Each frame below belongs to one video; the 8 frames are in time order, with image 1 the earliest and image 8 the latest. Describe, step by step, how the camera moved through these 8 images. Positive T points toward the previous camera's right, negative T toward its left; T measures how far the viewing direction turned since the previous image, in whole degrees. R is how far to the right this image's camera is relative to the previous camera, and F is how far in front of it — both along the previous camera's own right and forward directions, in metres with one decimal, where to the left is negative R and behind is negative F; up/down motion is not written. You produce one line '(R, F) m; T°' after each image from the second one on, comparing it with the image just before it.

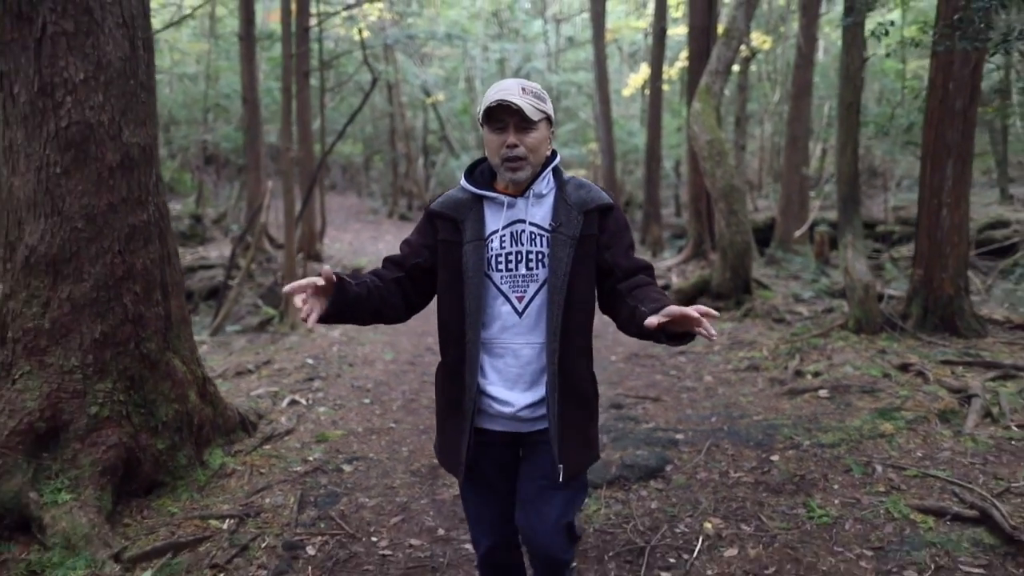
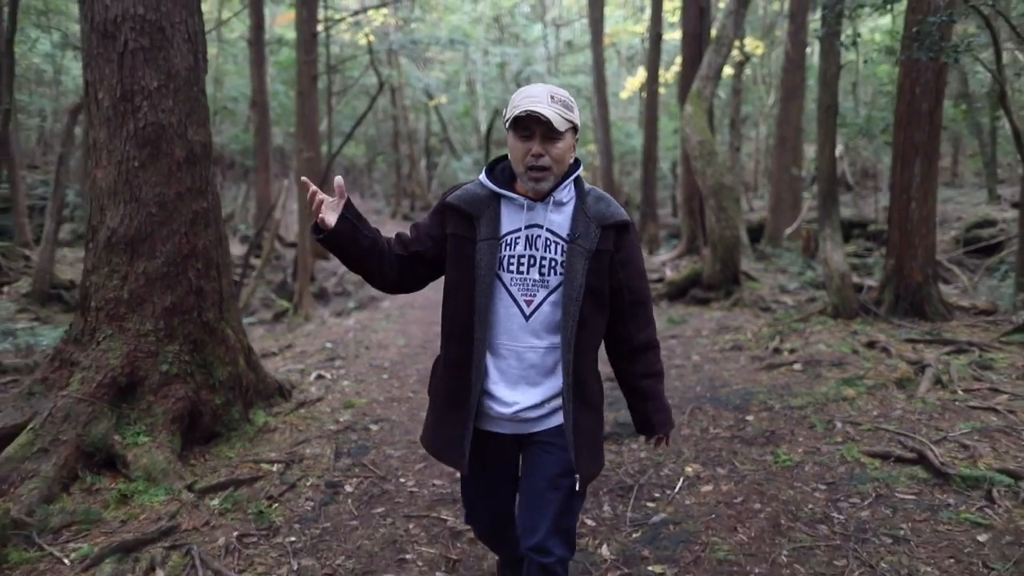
(-0.1, -0.6) m; 0°
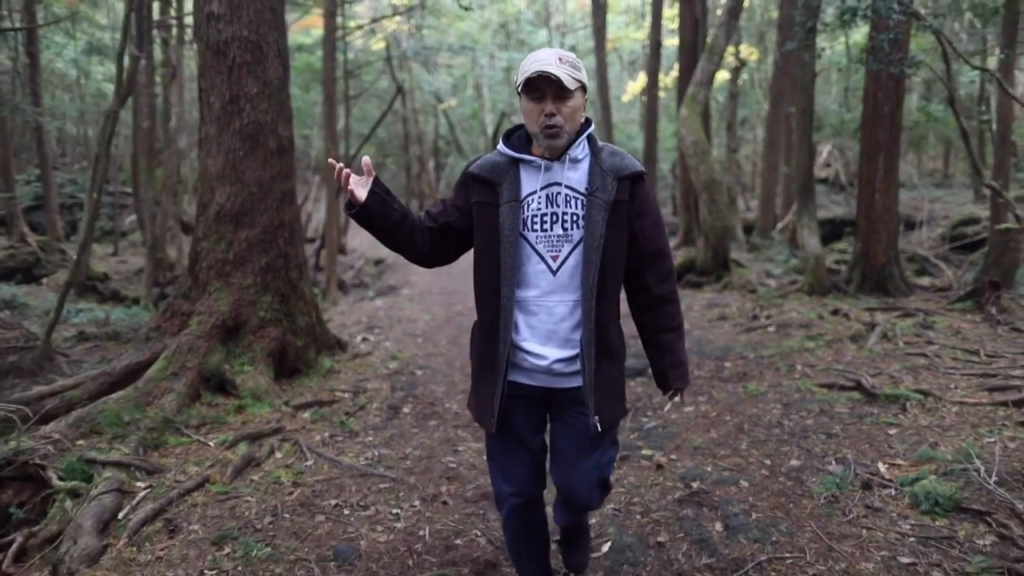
(-0.2, -1.1) m; 0°
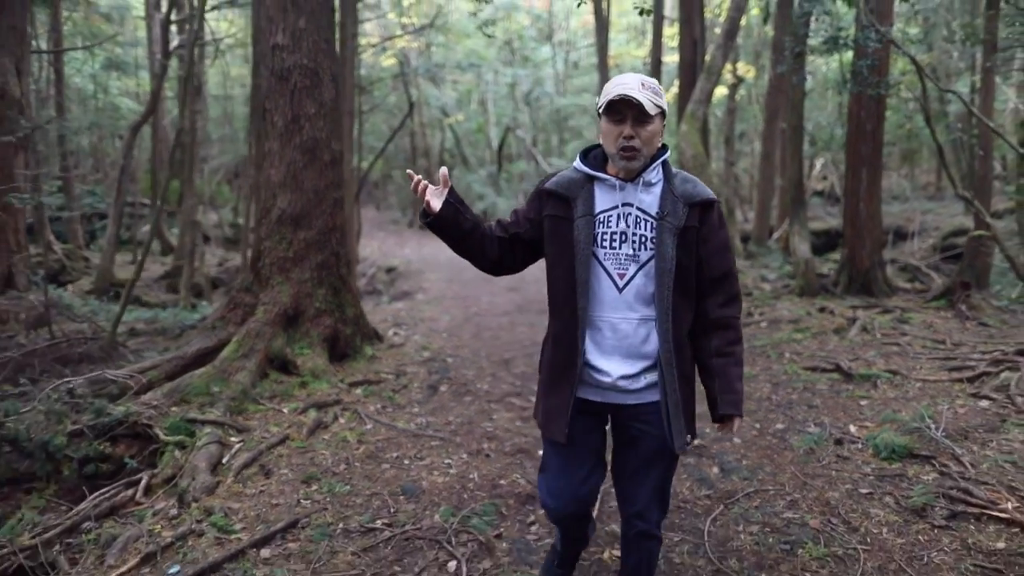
(-0.2, -0.8) m; 0°
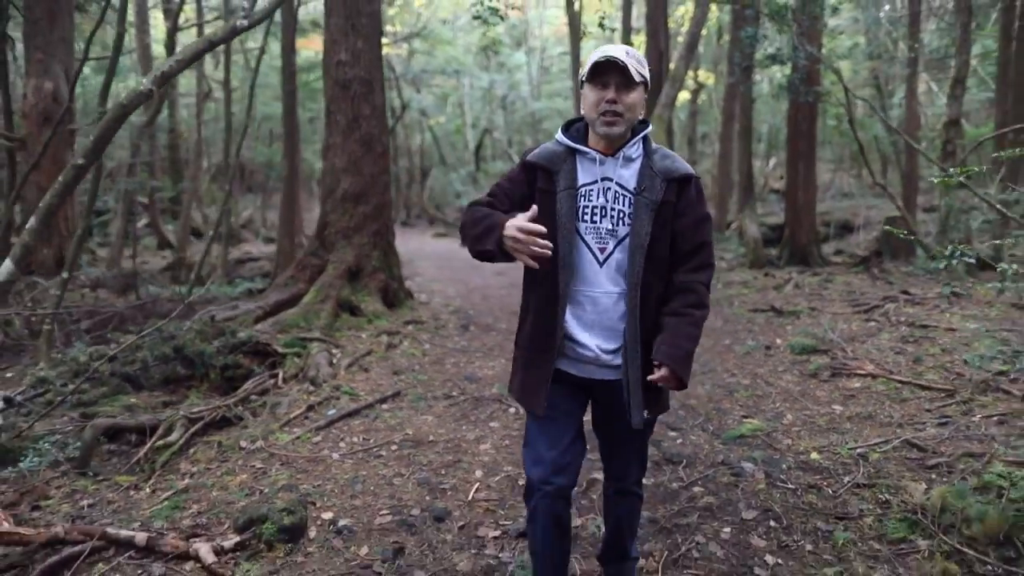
(-0.5, -1.8) m; +3°
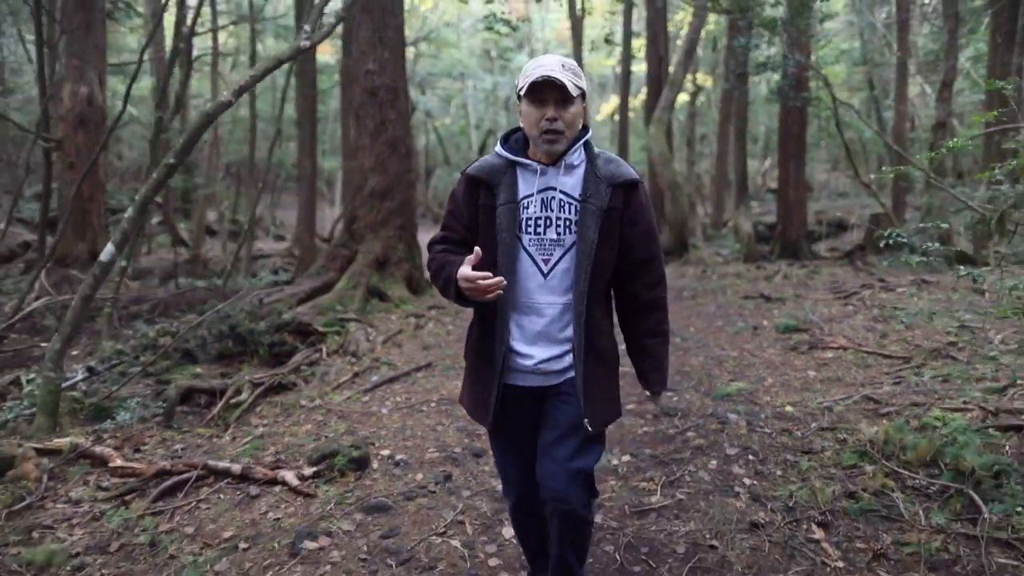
(-0.2, -0.8) m; 0°
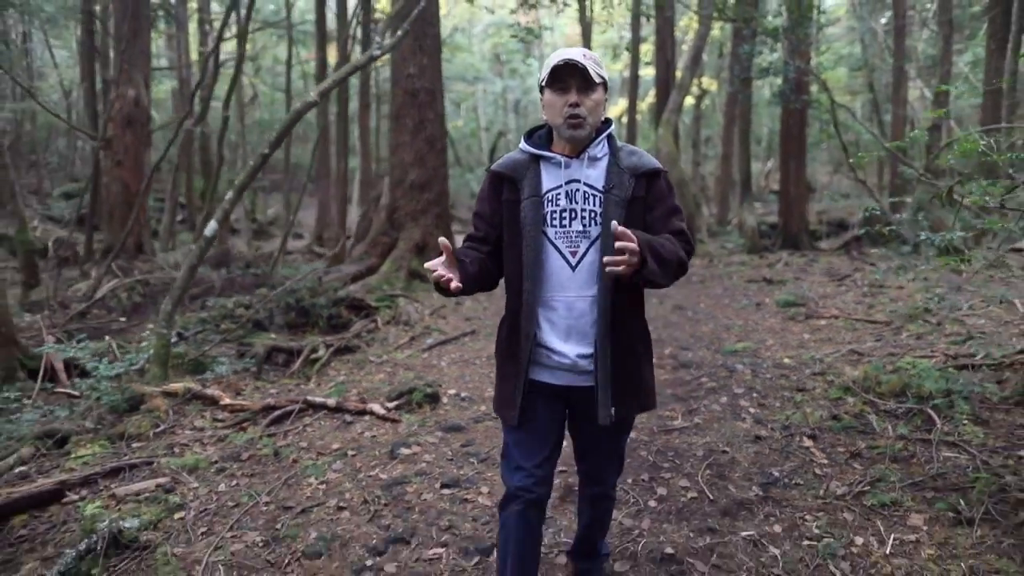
(-0.3, -0.9) m; 0°
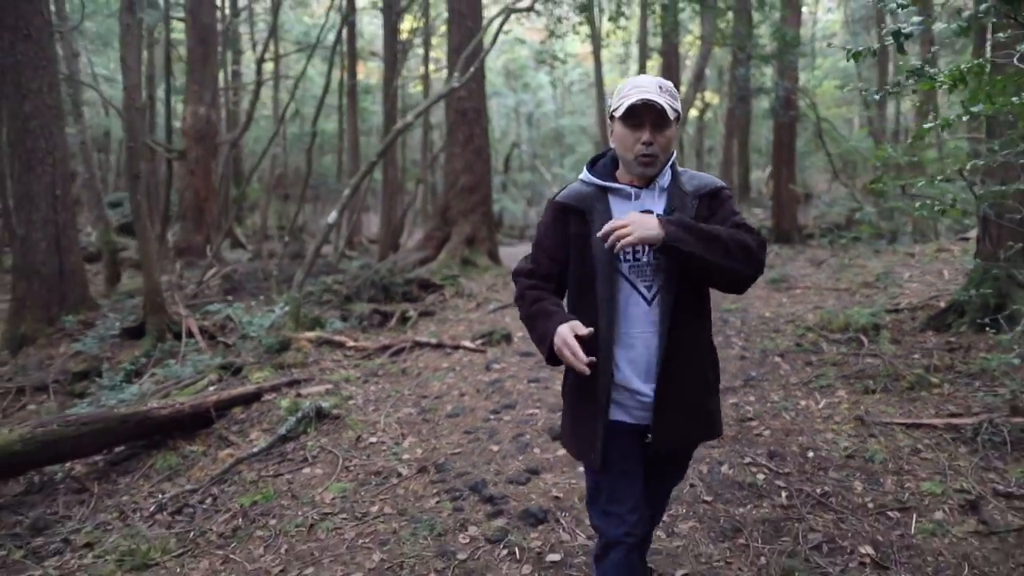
(-0.5, -1.9) m; 0°
